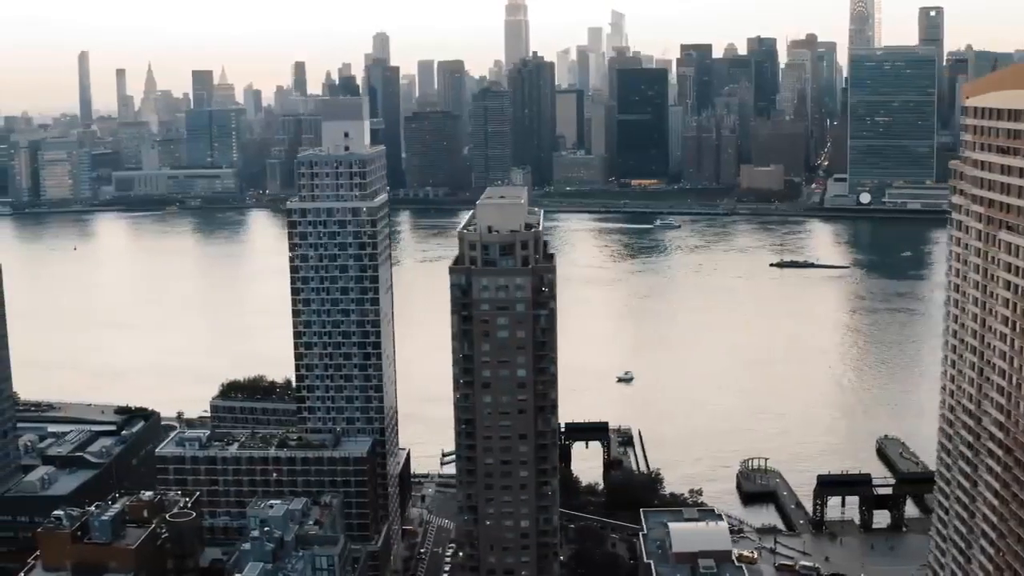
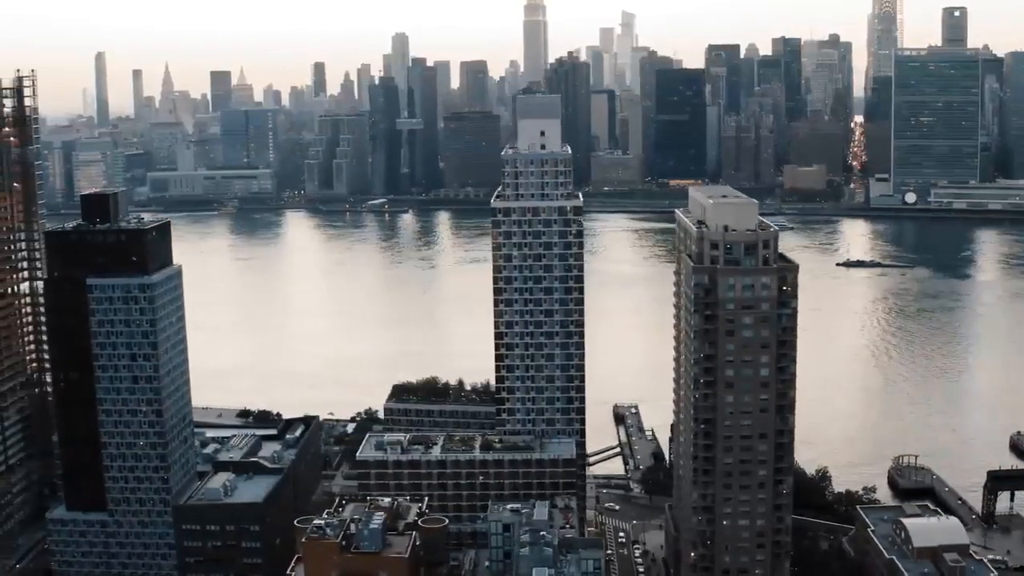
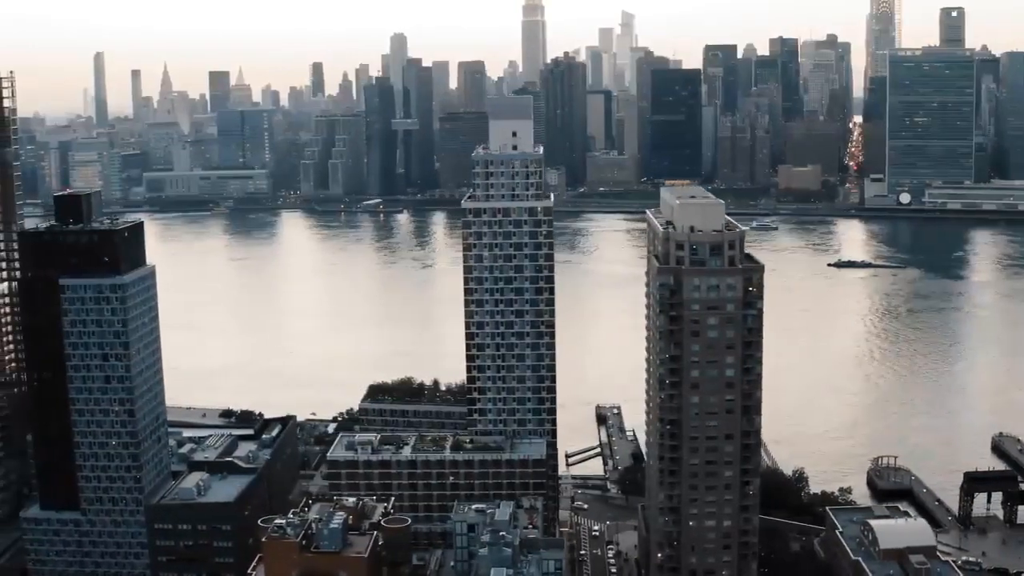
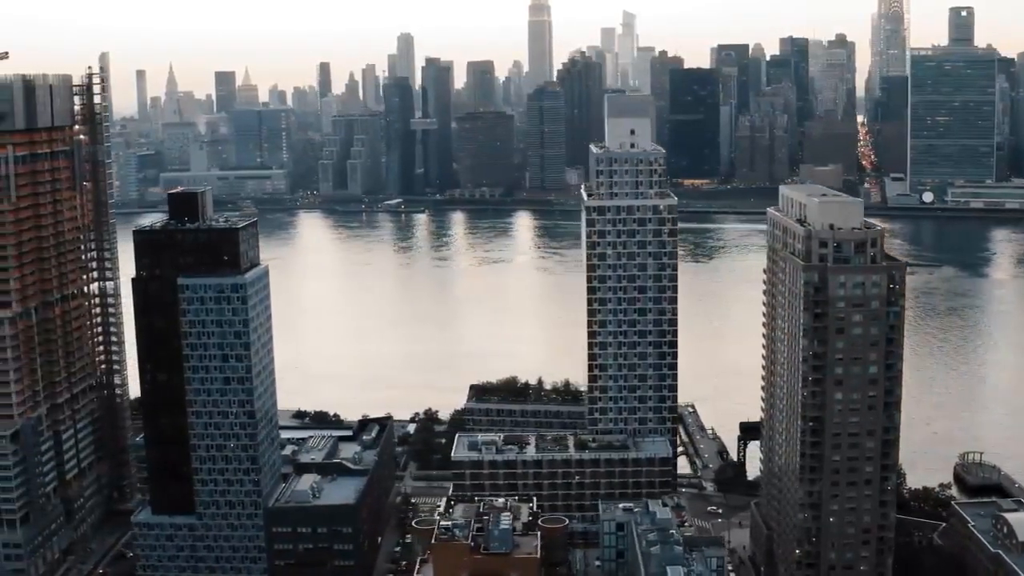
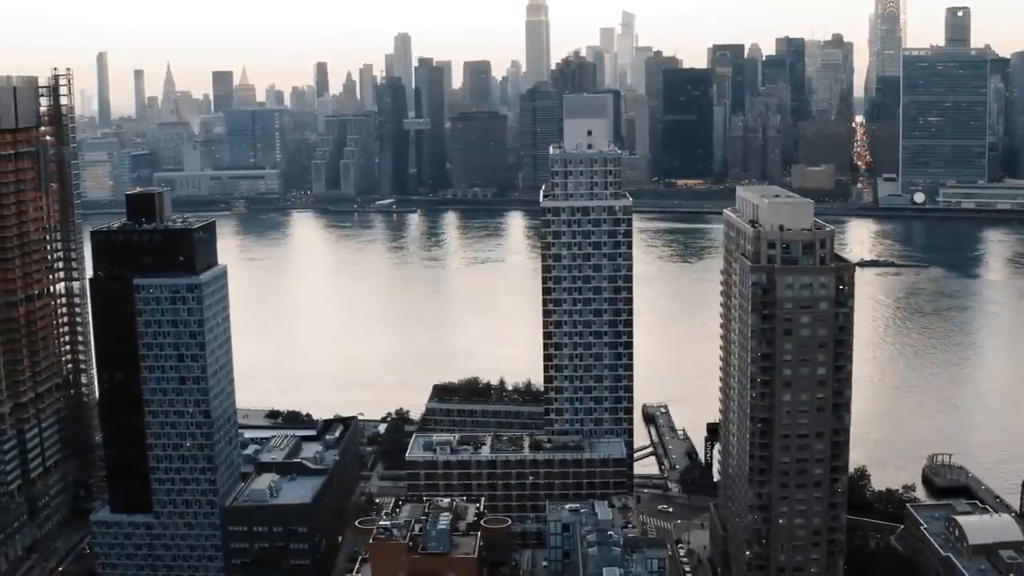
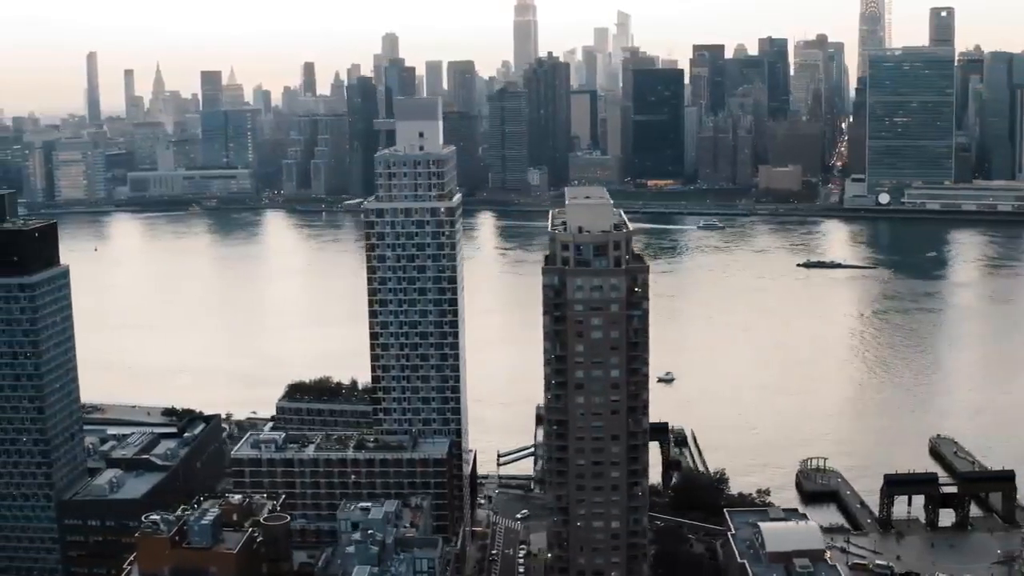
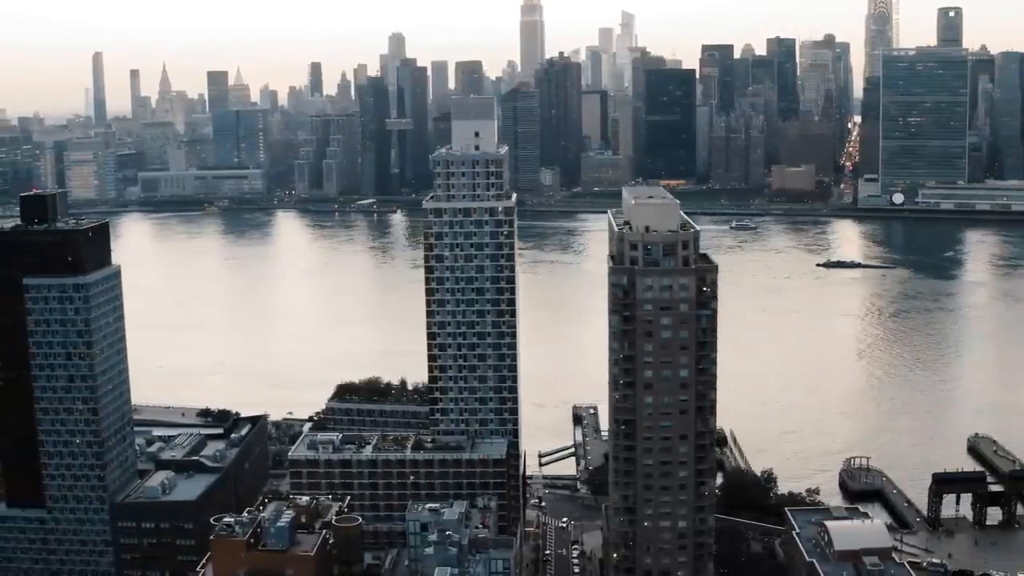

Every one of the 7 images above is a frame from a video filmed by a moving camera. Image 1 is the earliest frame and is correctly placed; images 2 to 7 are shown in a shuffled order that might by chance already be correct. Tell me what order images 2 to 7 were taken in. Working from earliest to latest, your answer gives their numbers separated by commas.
6, 7, 3, 2, 5, 4
